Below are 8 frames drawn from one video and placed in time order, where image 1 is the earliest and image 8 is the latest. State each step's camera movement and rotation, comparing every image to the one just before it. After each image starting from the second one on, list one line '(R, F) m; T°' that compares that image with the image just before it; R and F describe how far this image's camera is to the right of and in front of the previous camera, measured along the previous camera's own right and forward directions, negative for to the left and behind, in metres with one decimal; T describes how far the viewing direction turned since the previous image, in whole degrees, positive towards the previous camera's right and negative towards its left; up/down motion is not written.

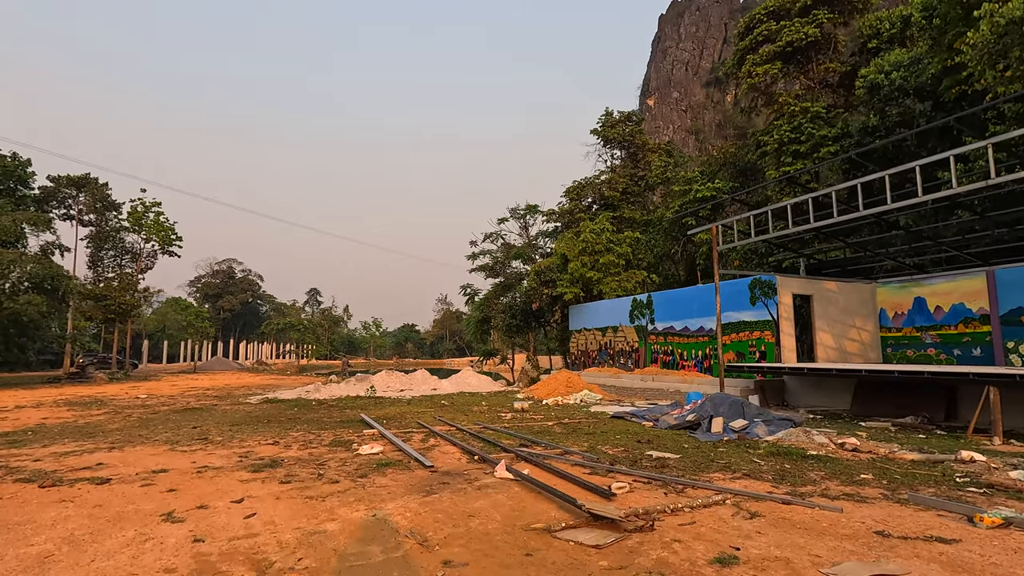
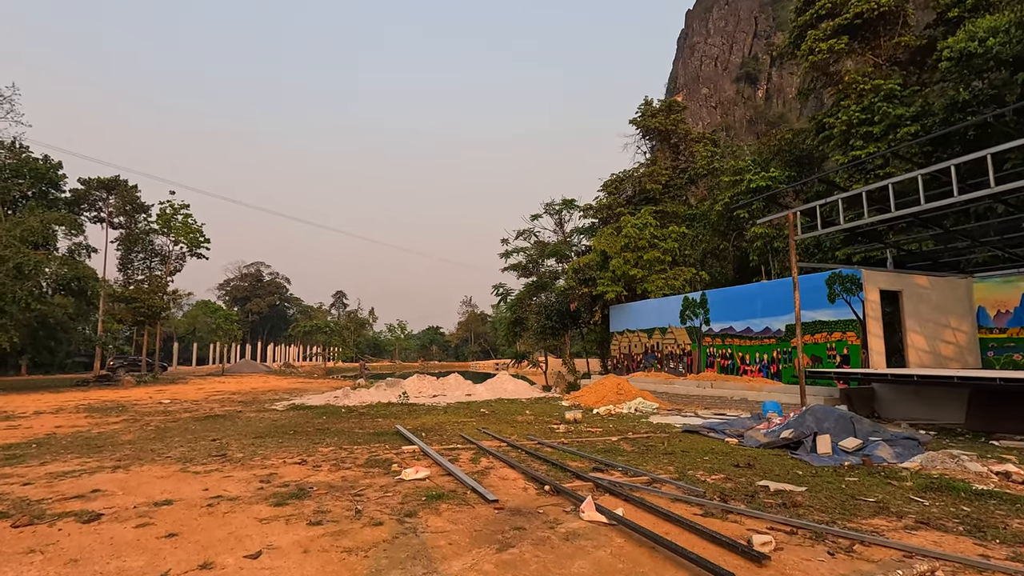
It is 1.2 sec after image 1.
(-0.5, +1.2) m; -2°
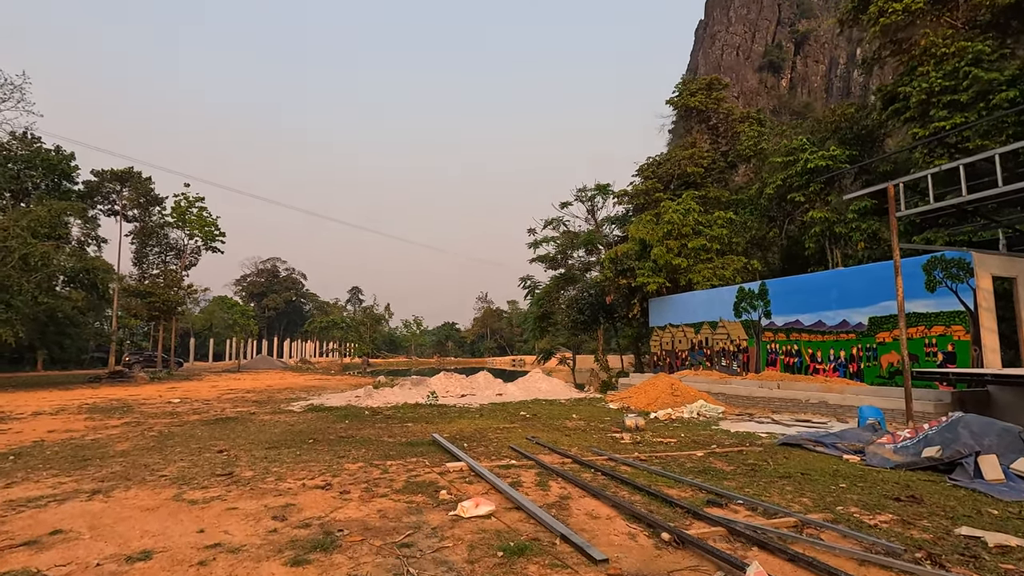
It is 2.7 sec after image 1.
(-0.6, +1.4) m; -1°
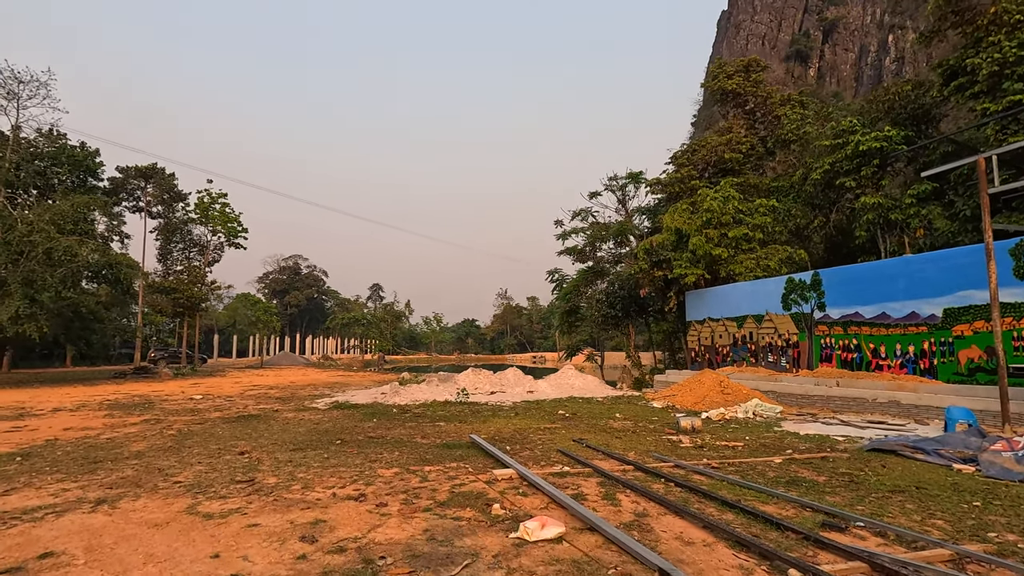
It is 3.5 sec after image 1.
(-0.4, +0.8) m; -2°
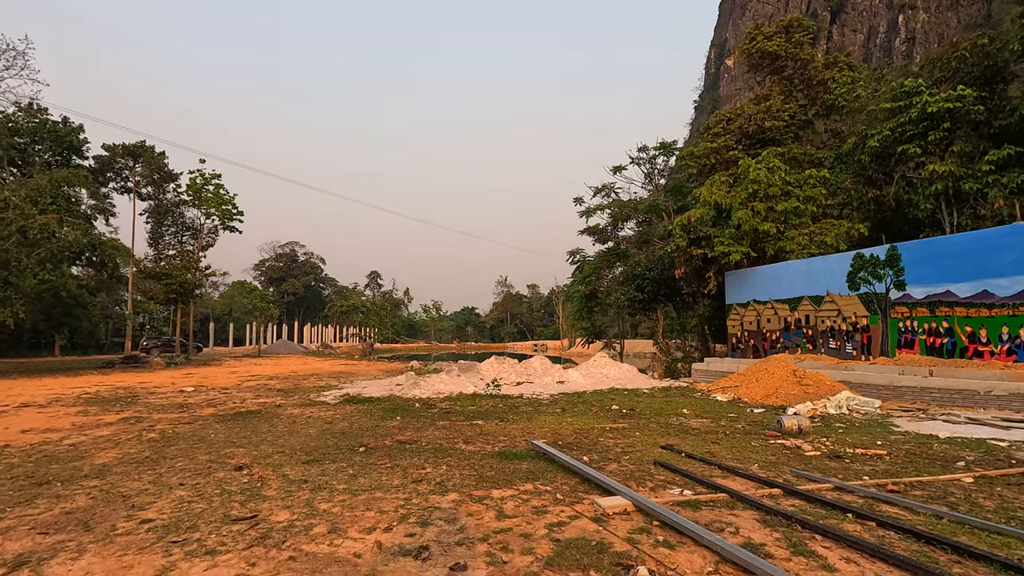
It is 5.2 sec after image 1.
(-0.8, +1.6) m; 0°
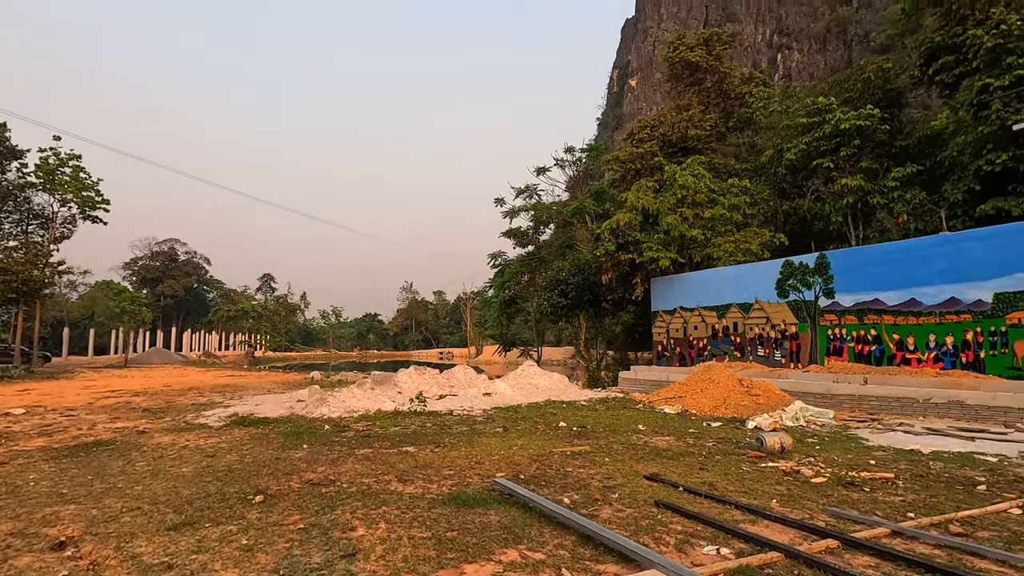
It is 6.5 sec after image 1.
(-0.4, +1.3) m; +10°
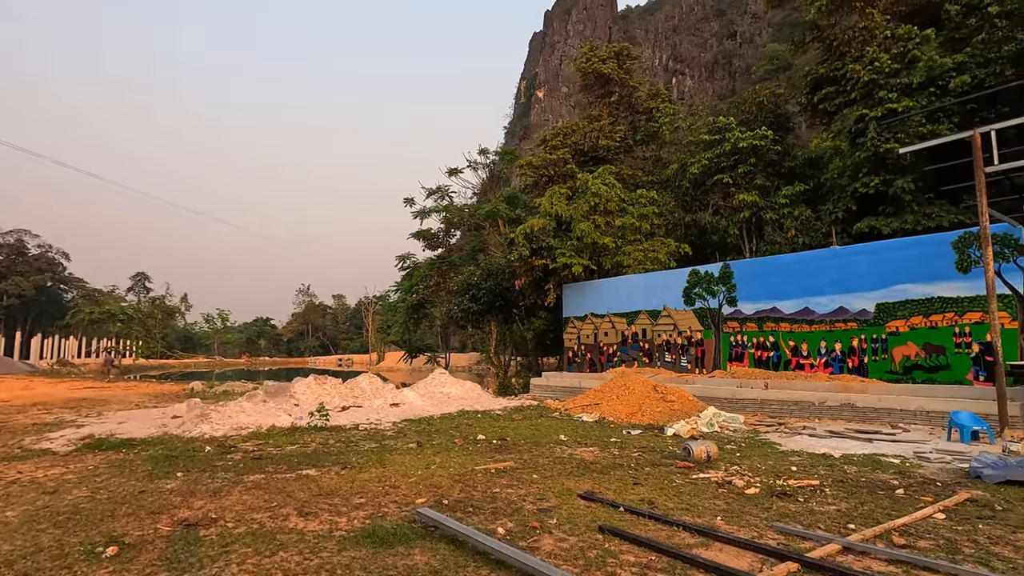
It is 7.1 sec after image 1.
(-0.2, +0.5) m; +10°
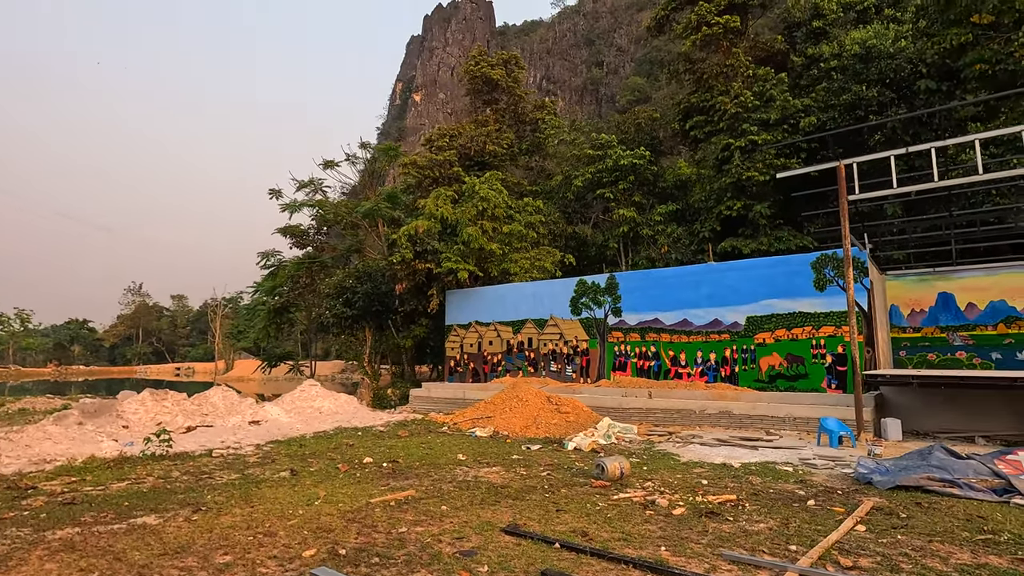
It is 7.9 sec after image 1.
(-0.4, +0.7) m; +14°
